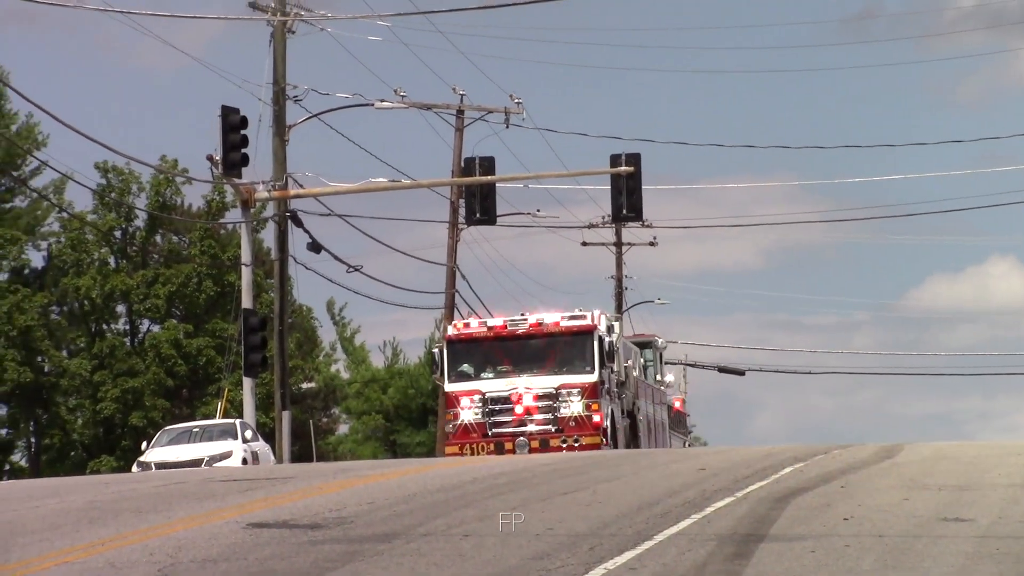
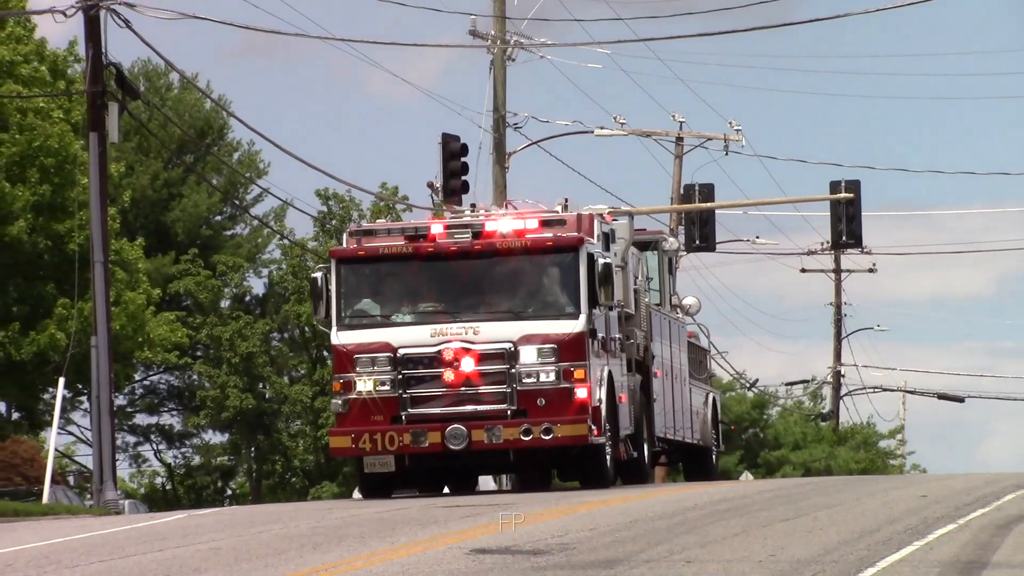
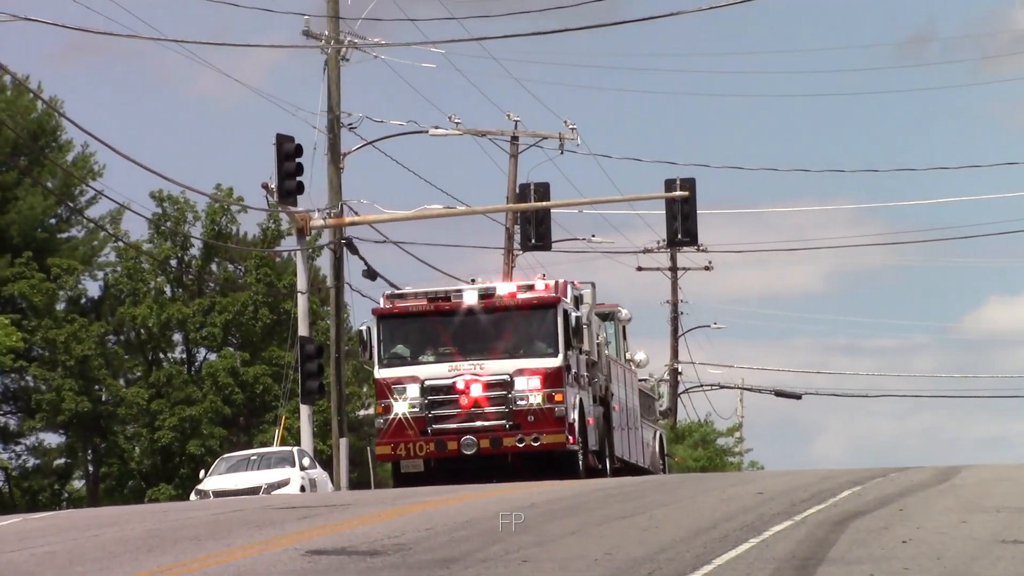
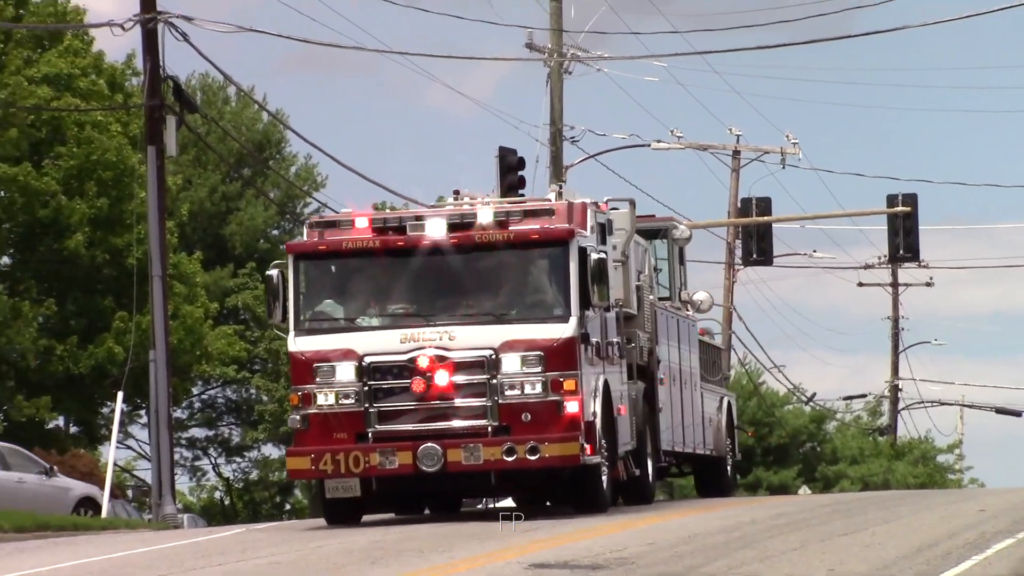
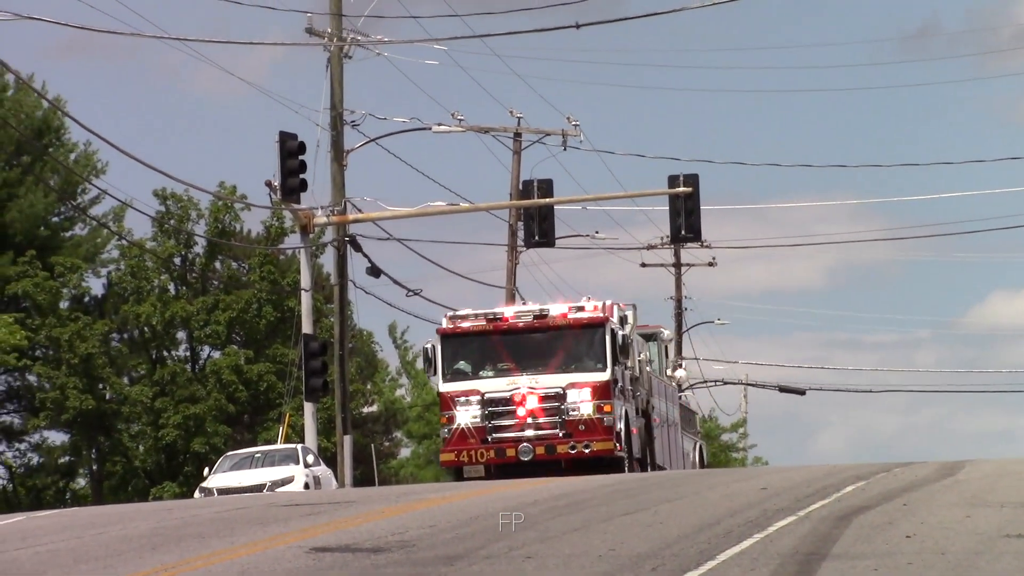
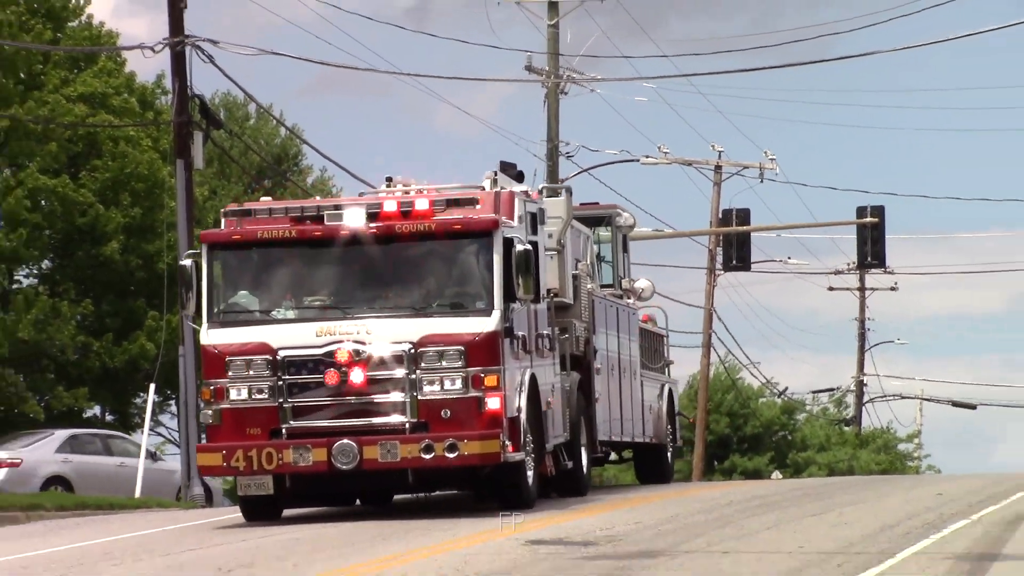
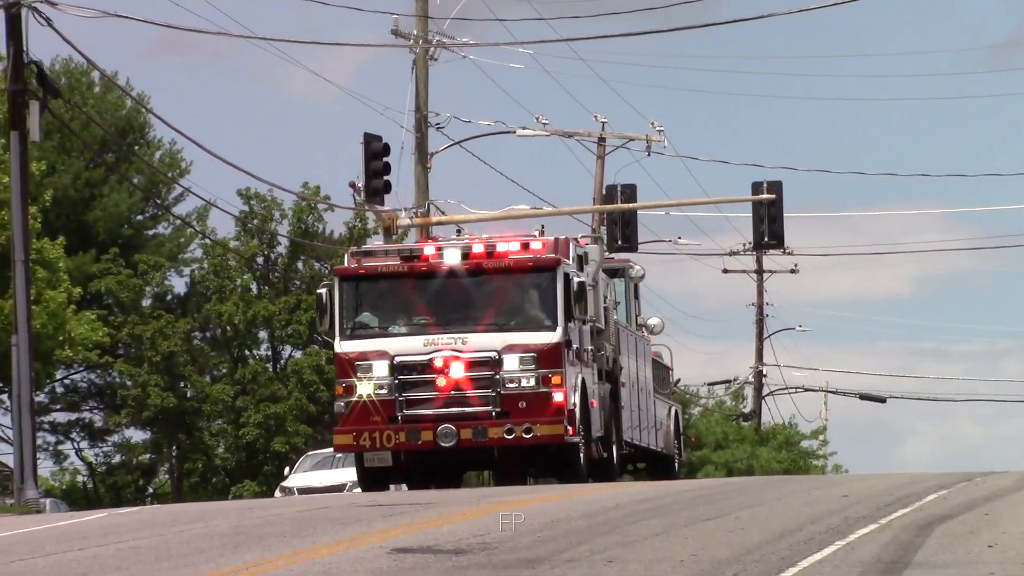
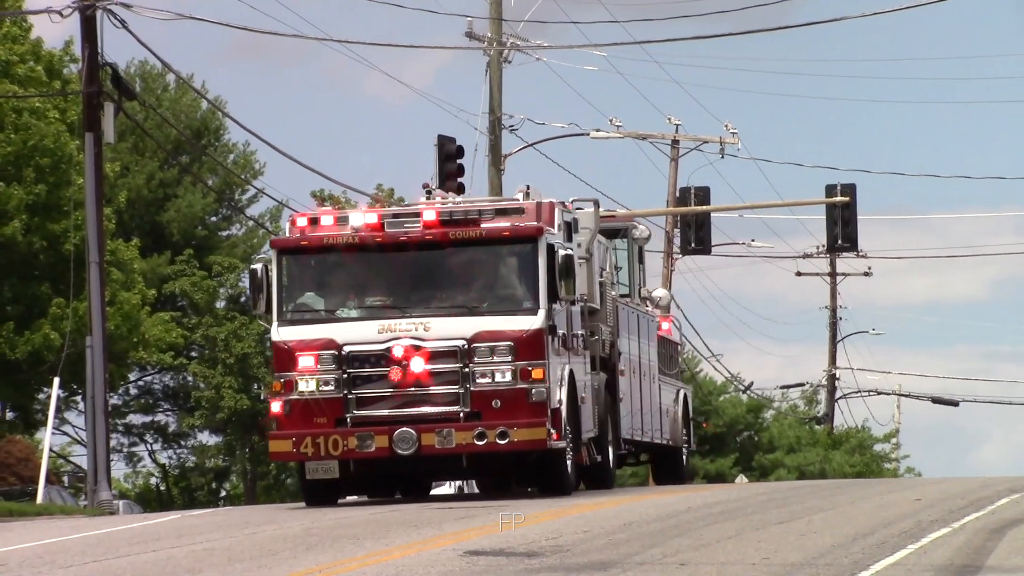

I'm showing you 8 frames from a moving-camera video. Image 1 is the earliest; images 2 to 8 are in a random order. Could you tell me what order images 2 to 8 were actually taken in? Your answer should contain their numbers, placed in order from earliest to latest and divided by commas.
5, 3, 7, 2, 8, 4, 6
